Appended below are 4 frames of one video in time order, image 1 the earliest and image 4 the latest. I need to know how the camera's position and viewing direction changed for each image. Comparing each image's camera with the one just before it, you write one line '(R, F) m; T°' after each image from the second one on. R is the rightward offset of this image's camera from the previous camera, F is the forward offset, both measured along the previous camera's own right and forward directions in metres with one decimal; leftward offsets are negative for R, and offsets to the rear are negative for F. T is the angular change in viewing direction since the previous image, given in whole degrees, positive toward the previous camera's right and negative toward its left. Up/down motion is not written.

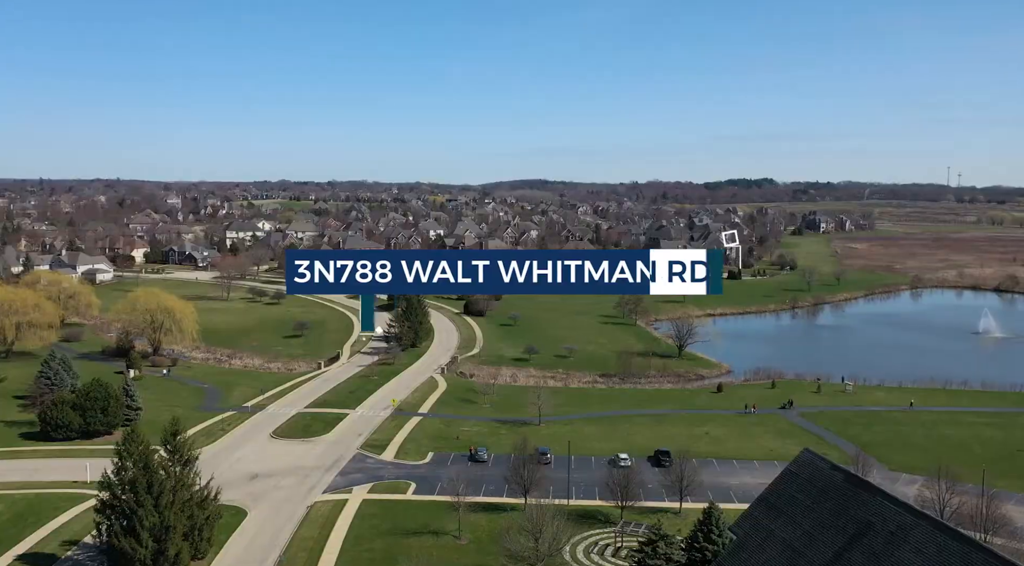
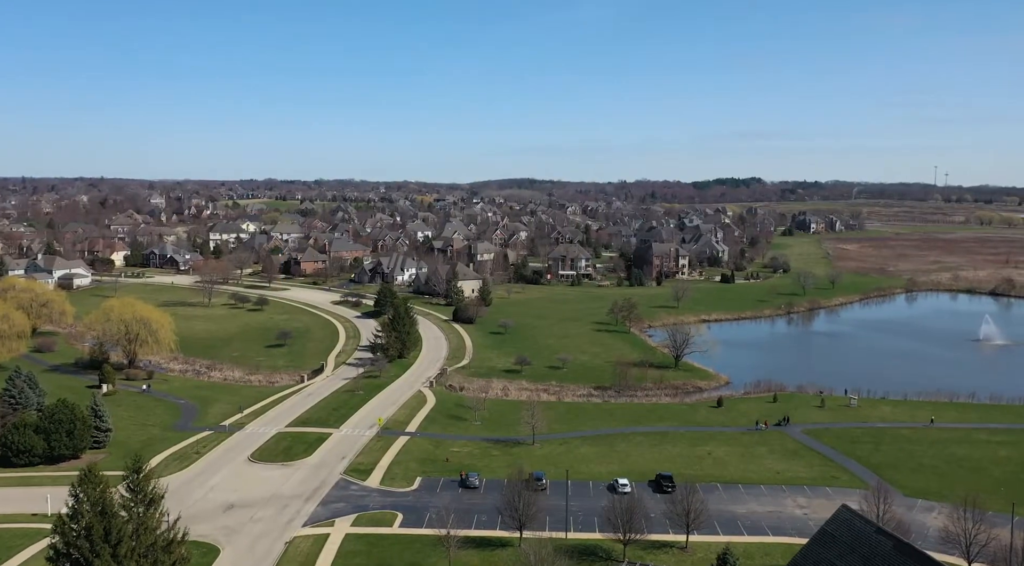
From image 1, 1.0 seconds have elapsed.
(-0.2, +2.2) m; +1°
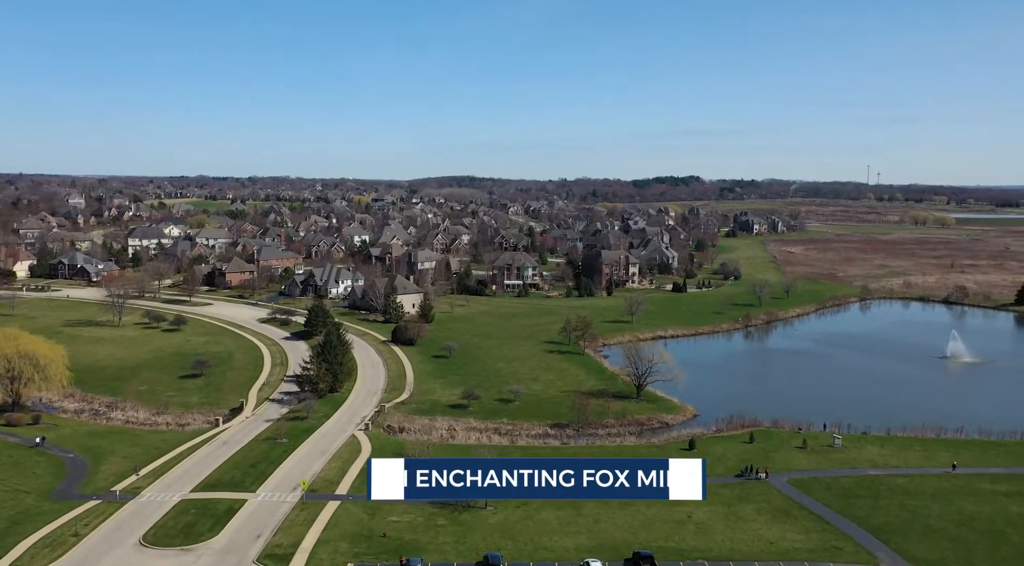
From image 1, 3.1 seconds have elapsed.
(-0.3, +6.0) m; +3°
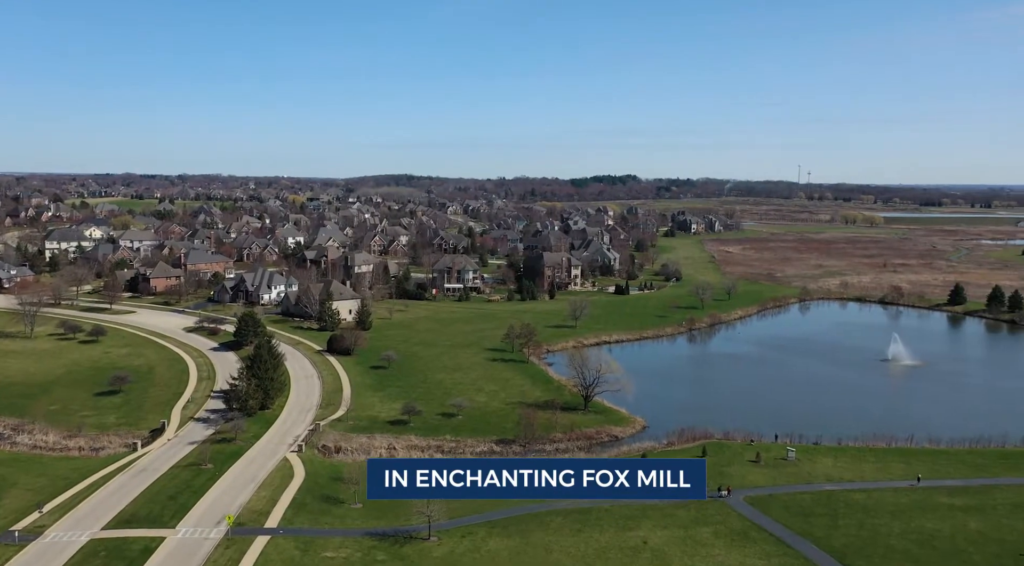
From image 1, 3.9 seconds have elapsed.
(-0.2, +2.4) m; +4°
